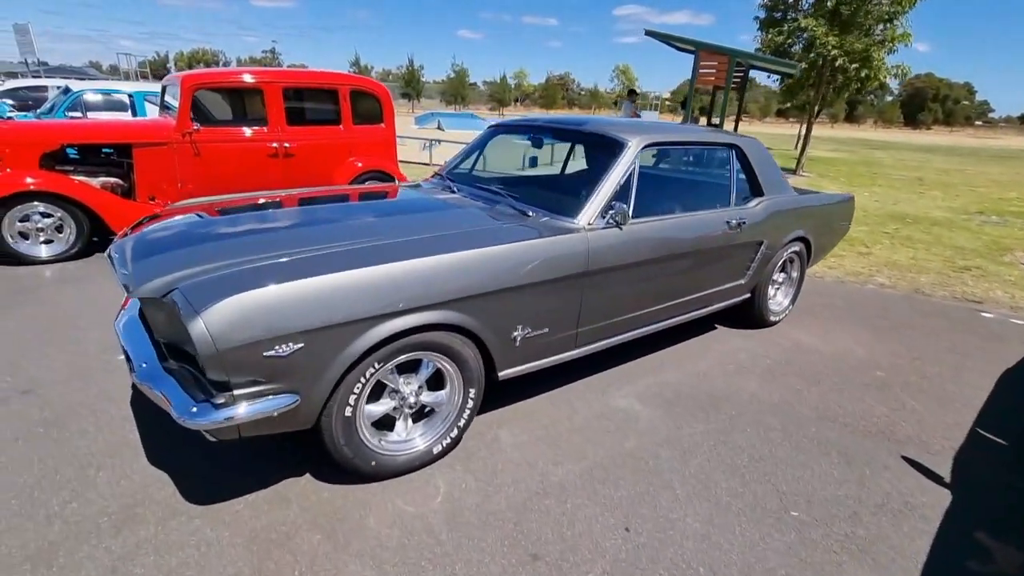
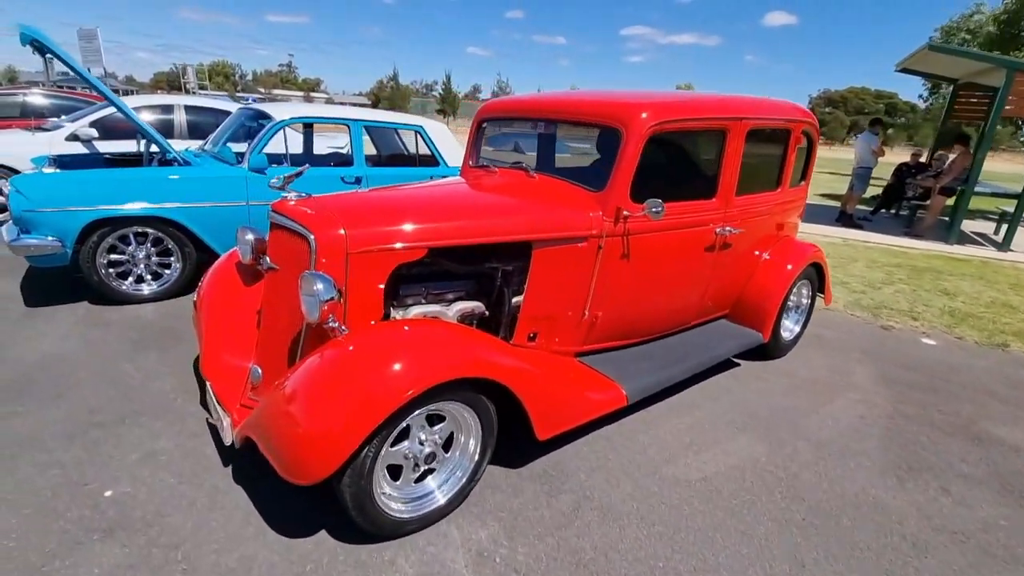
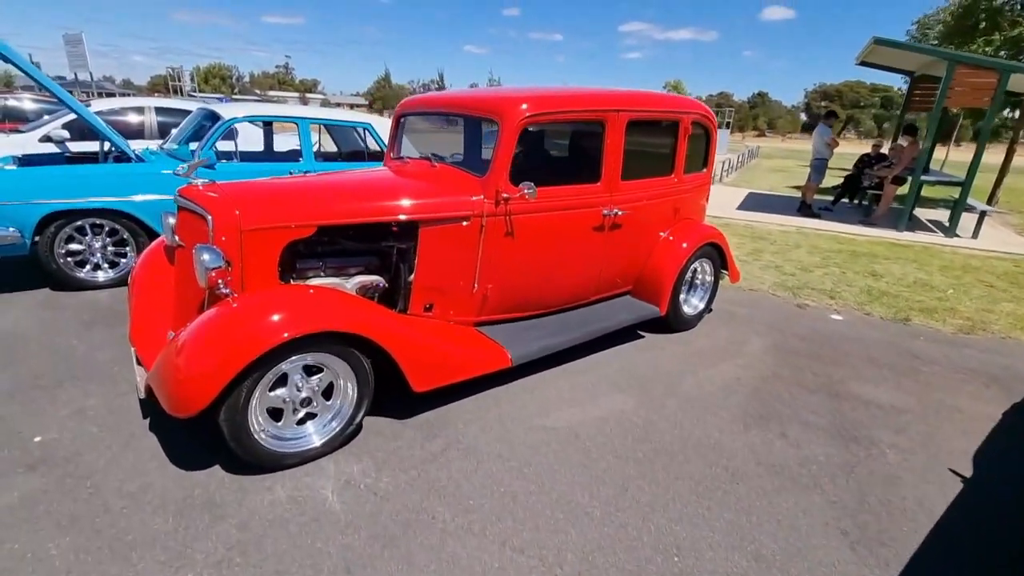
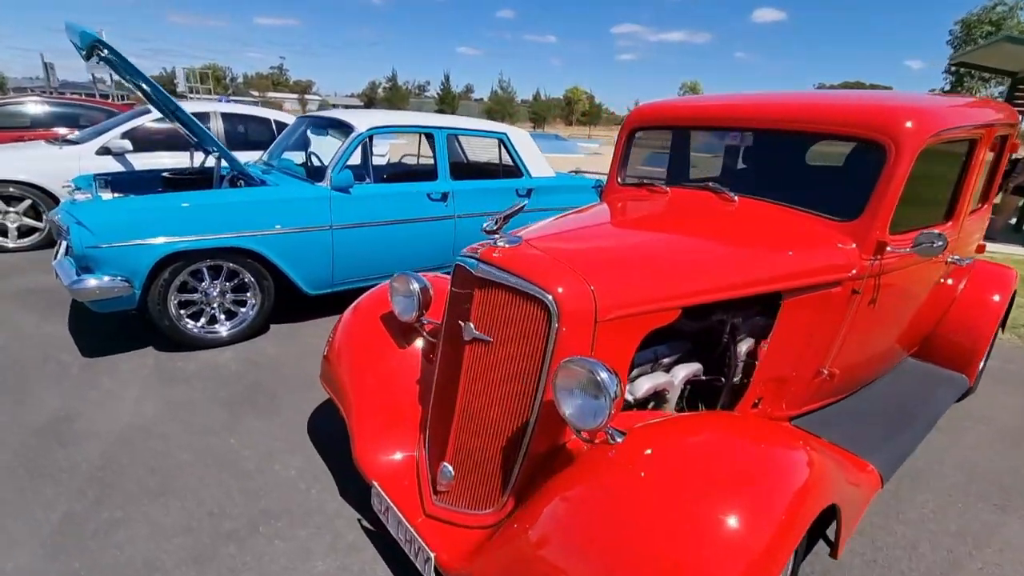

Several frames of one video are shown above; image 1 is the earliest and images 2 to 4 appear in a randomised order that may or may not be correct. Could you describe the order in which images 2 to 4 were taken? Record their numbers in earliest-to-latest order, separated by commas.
3, 2, 4
